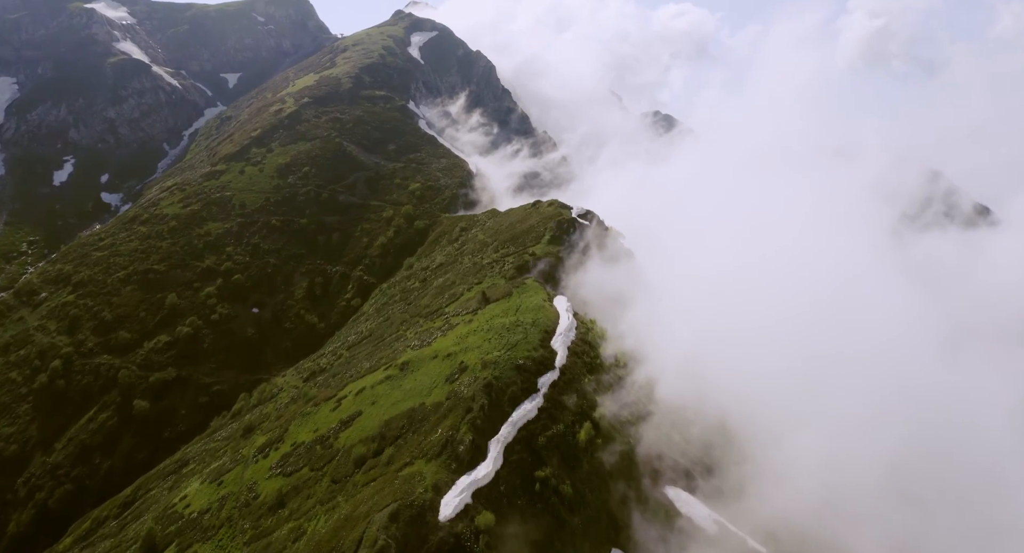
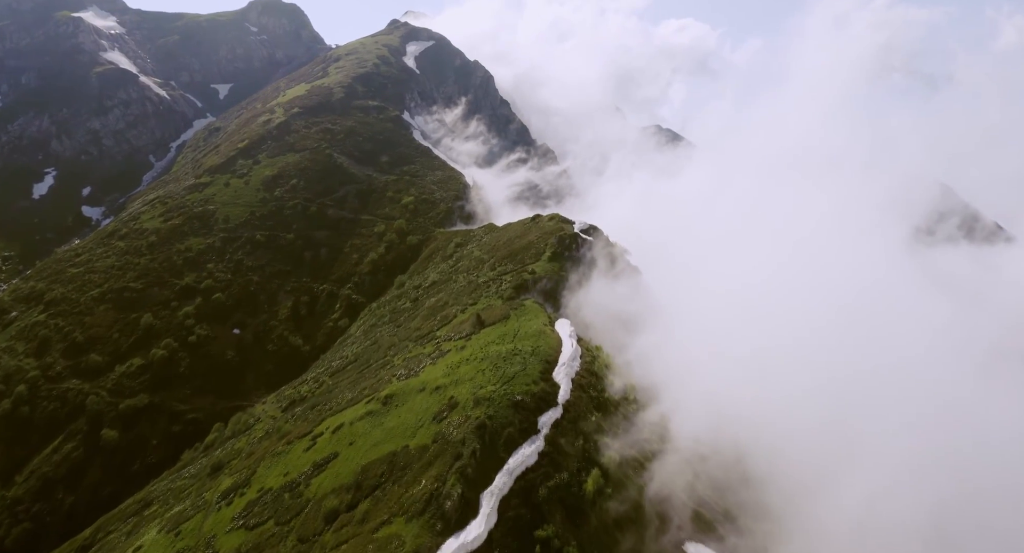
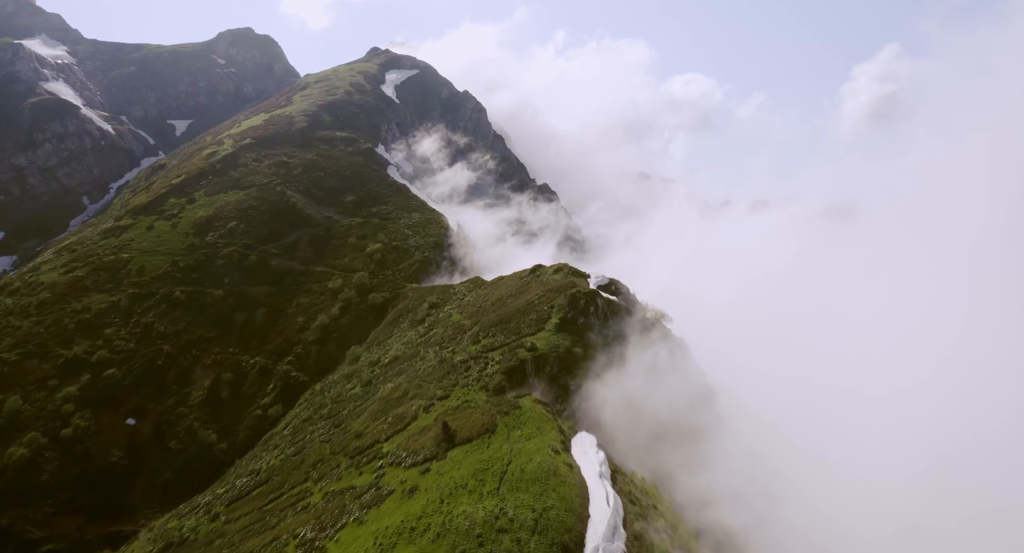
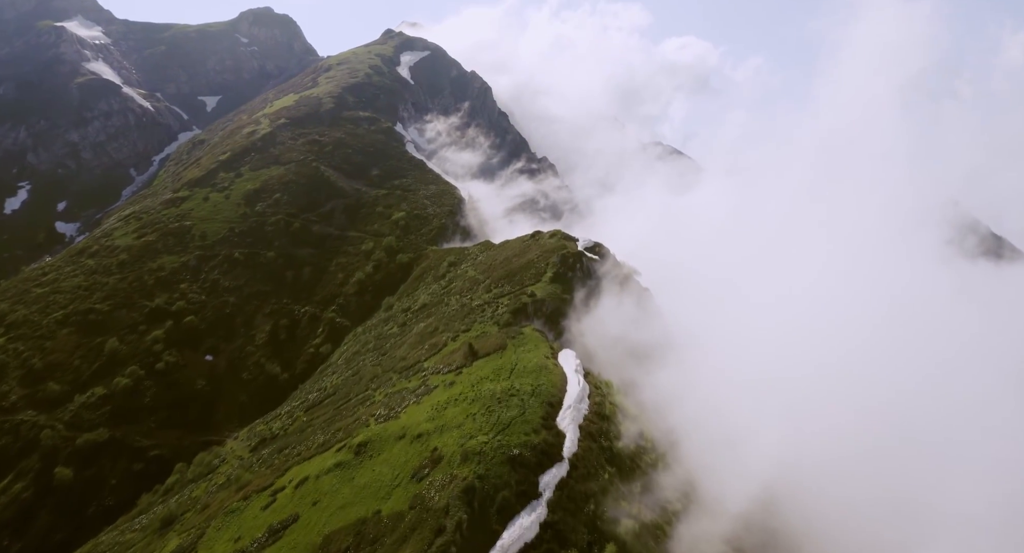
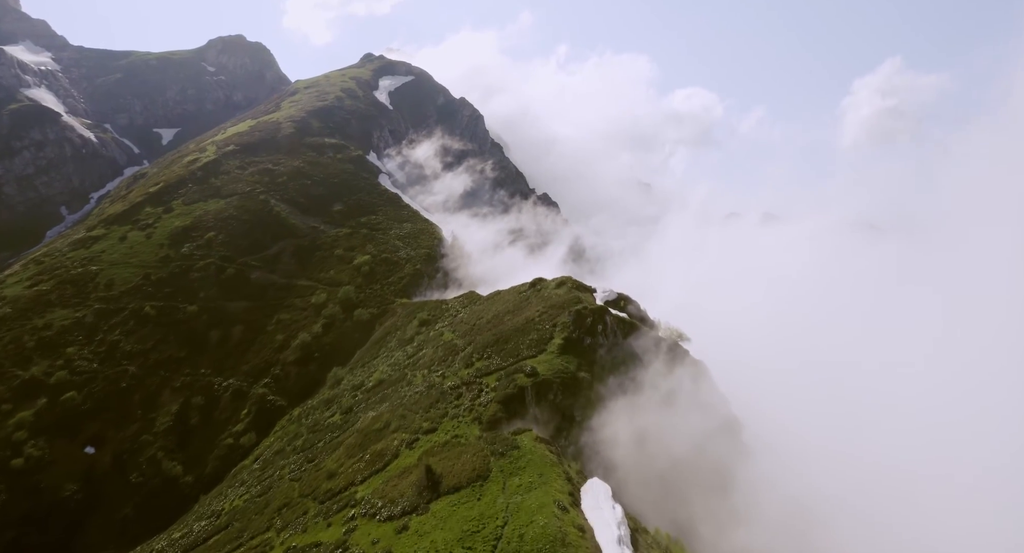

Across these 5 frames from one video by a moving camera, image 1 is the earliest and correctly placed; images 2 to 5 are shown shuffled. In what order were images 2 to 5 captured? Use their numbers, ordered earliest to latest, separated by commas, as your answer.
2, 4, 3, 5
